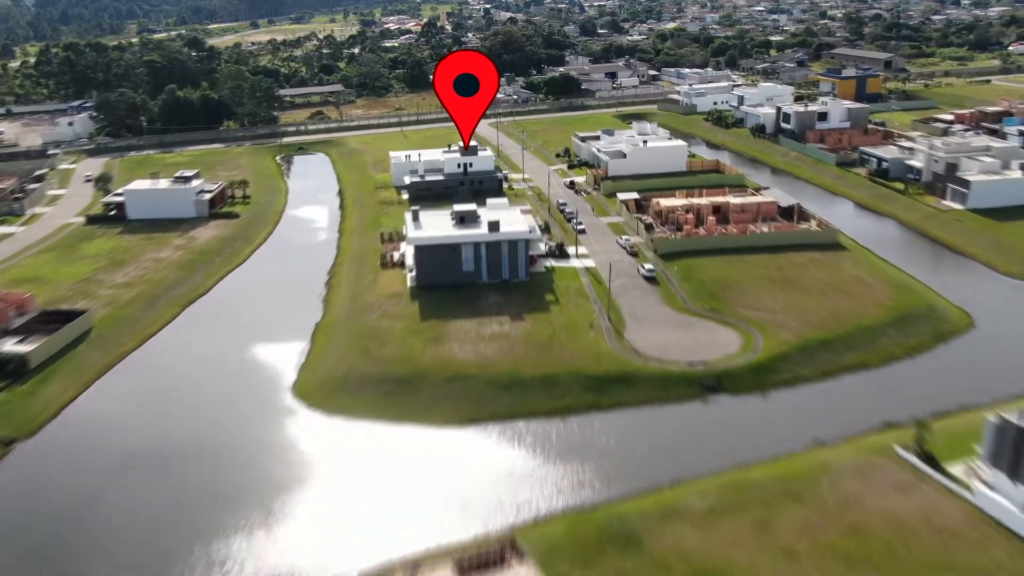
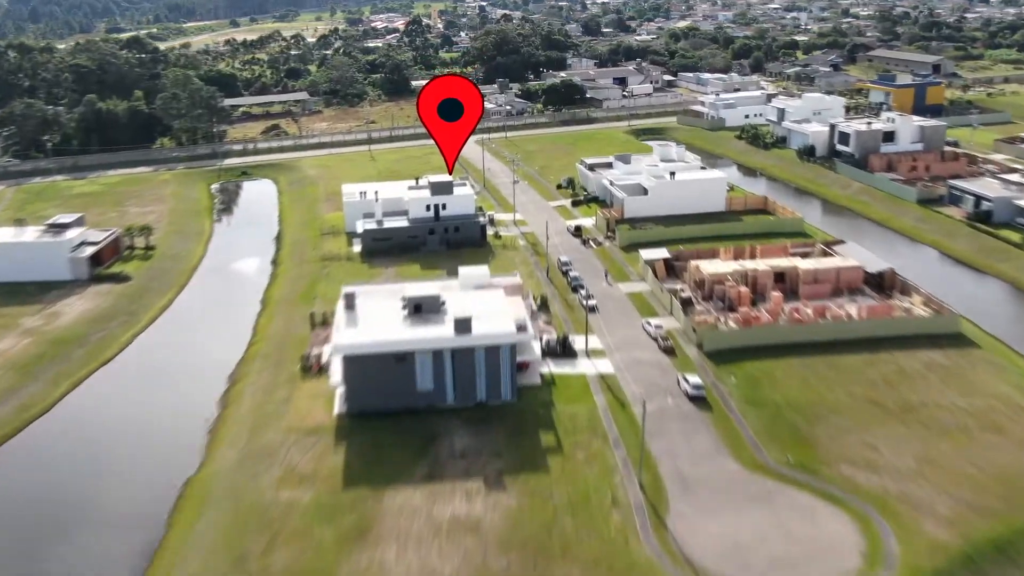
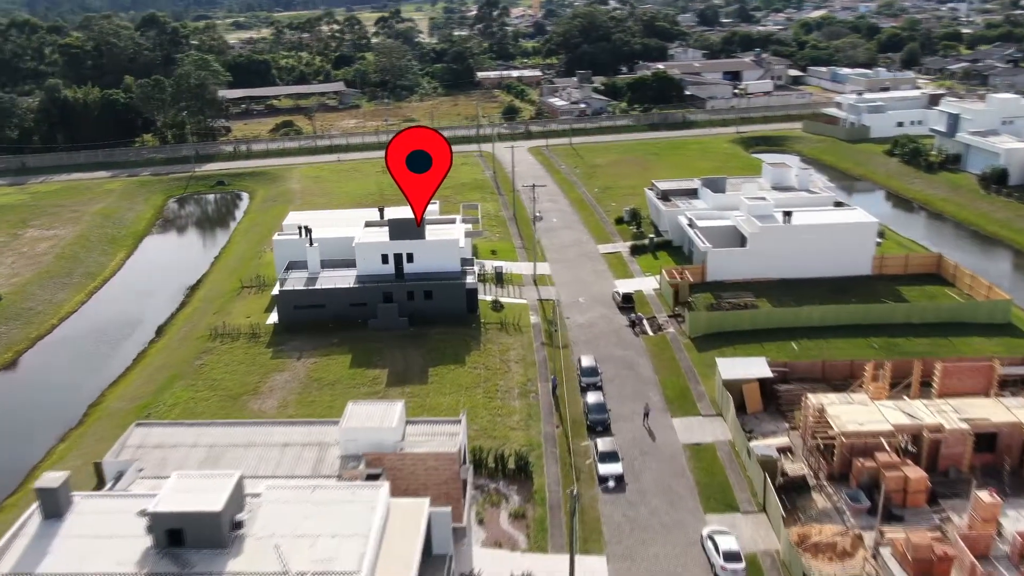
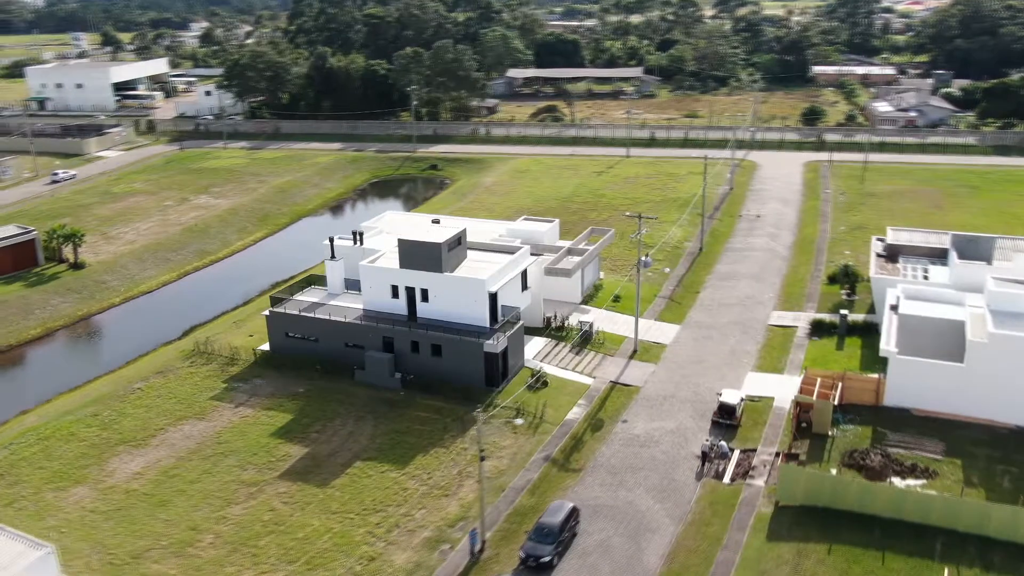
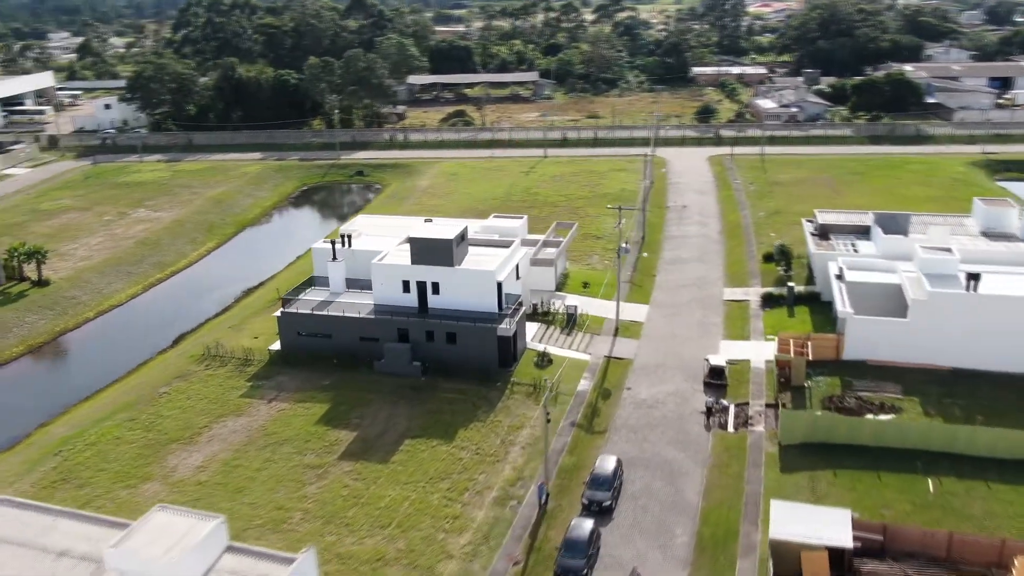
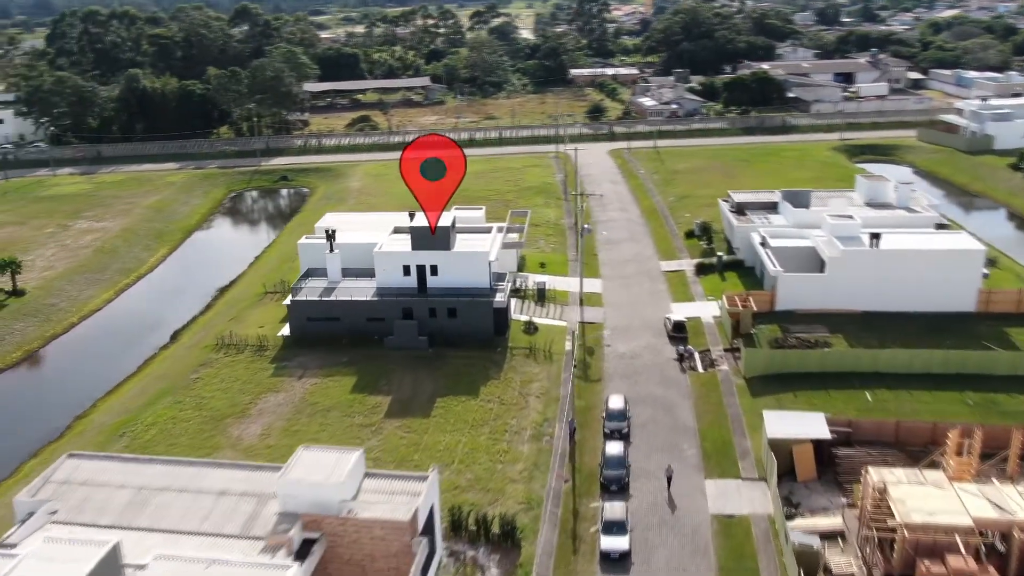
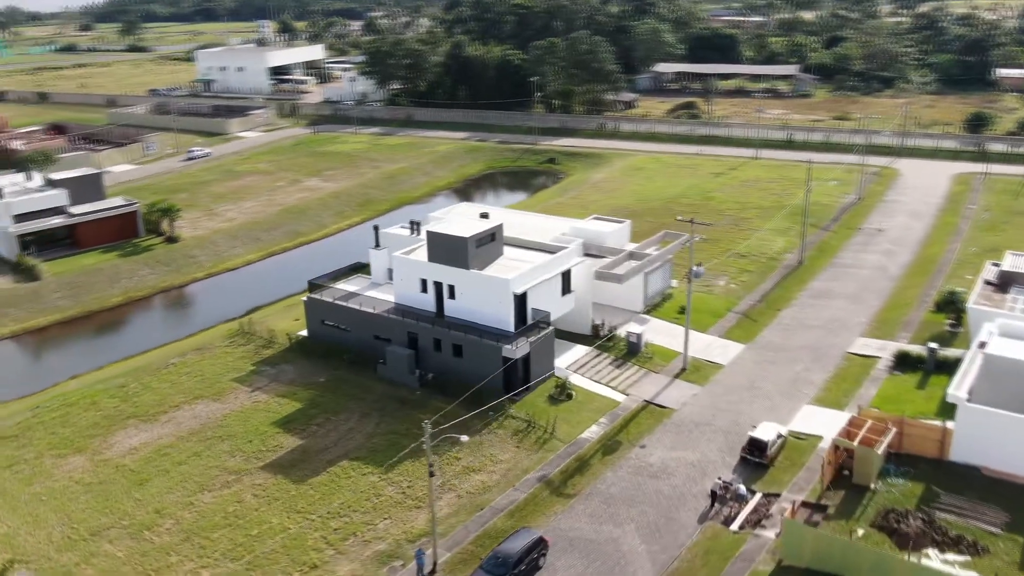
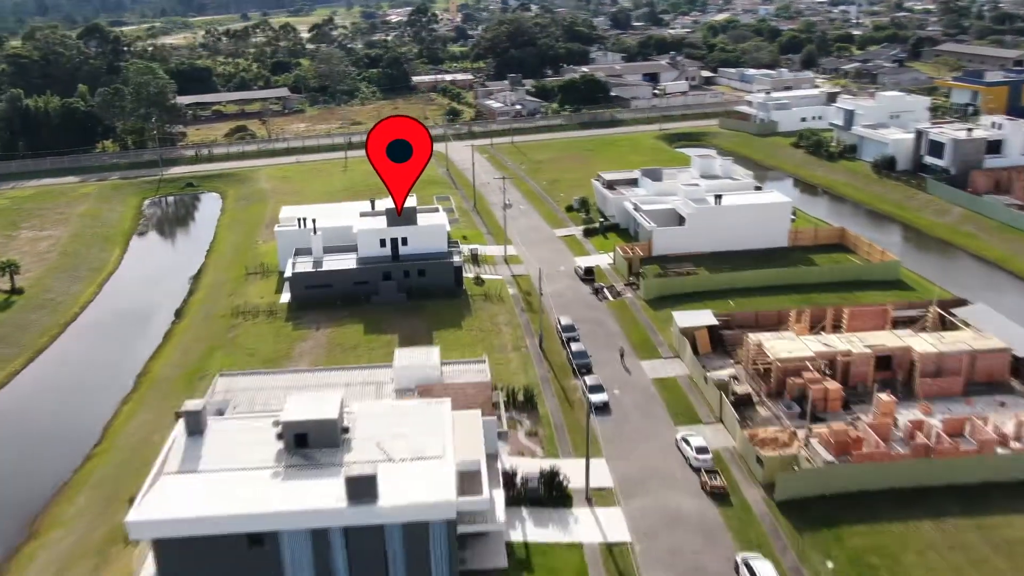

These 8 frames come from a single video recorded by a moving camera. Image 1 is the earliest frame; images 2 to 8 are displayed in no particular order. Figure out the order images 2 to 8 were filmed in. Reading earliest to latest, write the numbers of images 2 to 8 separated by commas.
2, 8, 3, 6, 5, 4, 7
